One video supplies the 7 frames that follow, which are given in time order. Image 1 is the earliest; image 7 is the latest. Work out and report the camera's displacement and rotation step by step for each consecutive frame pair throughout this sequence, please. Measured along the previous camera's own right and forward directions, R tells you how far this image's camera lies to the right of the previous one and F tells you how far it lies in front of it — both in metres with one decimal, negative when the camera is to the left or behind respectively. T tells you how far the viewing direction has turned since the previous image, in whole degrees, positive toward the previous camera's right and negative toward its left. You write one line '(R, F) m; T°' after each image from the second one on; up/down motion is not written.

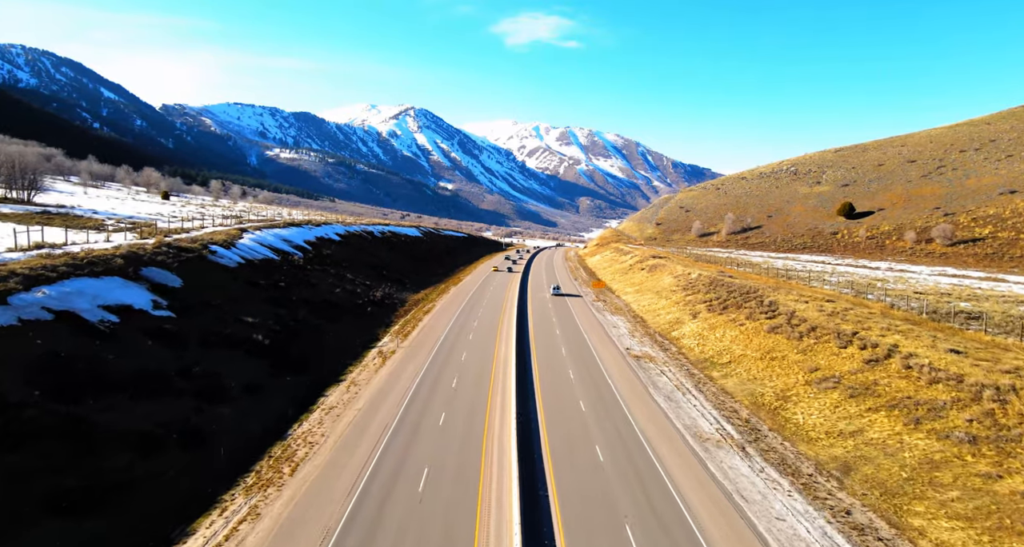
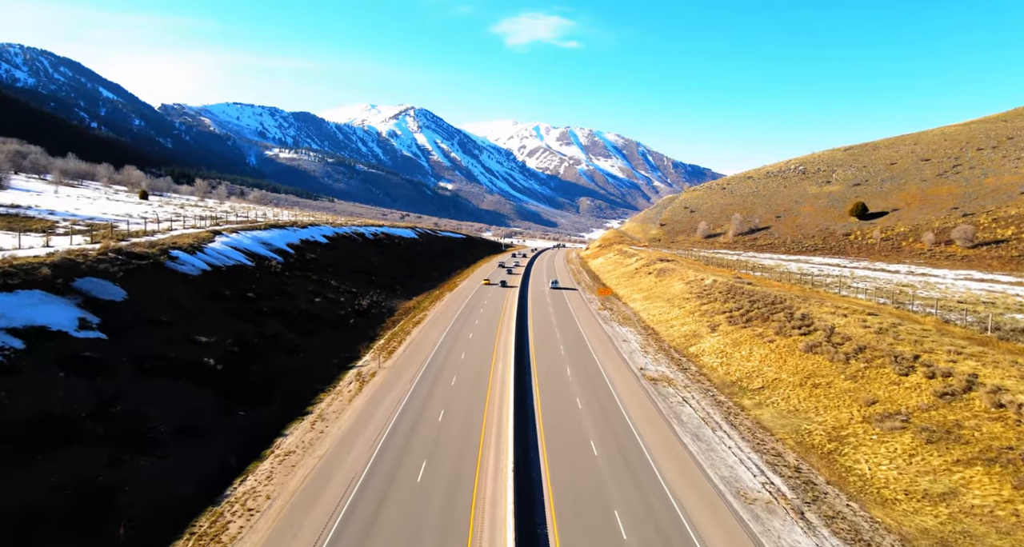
(+0.1, +6.0) m; 0°
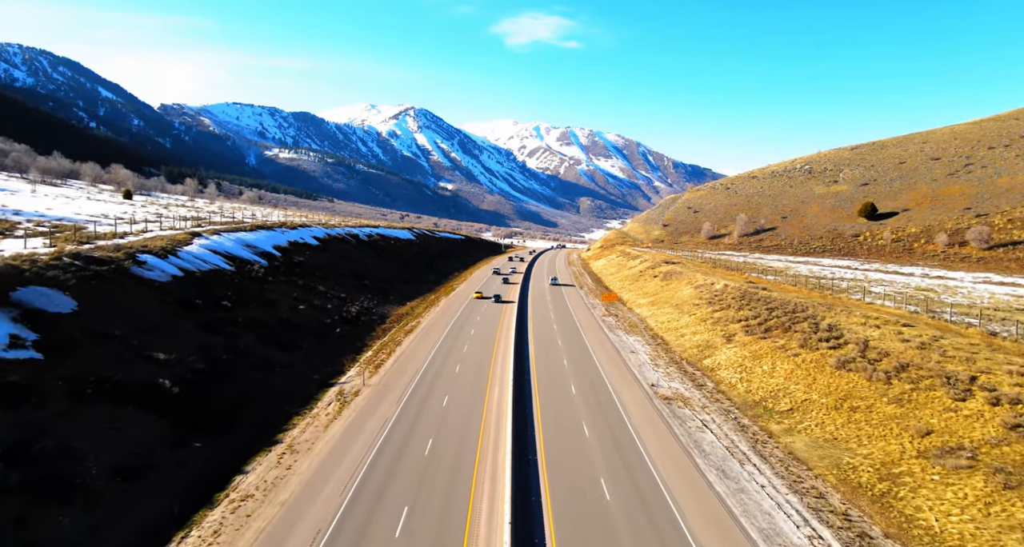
(+0.1, +4.0) m; 0°
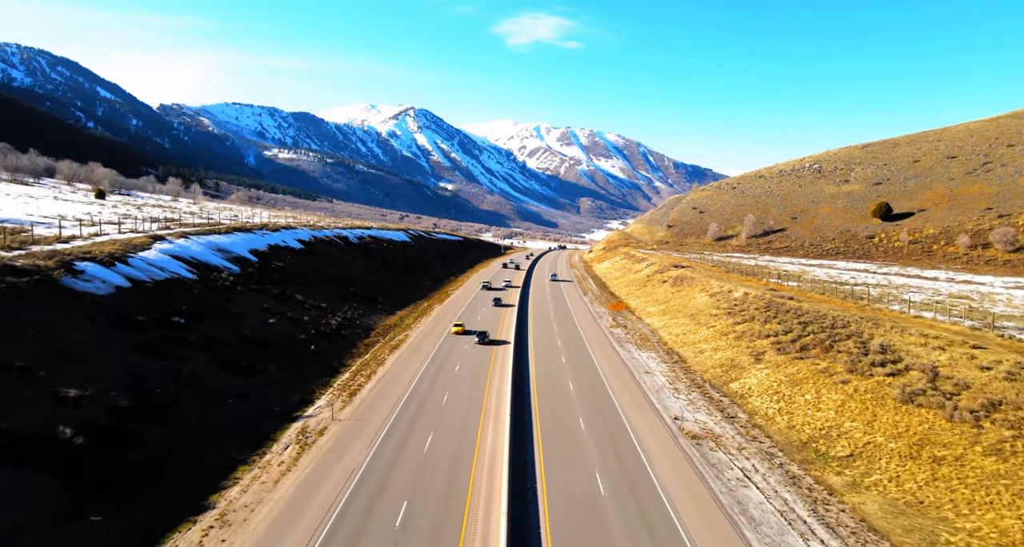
(+0.2, +6.1) m; 0°
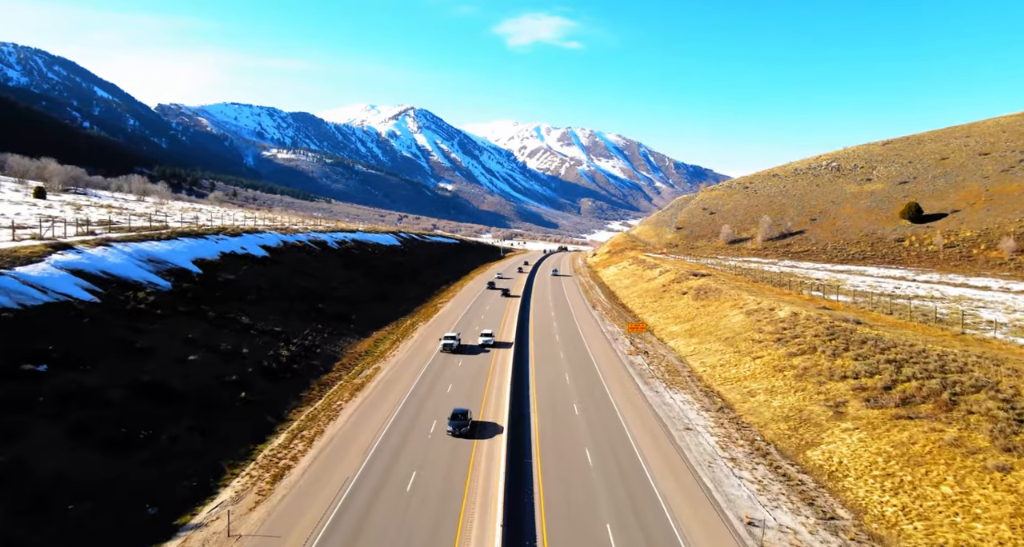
(+0.2, +11.1) m; 0°
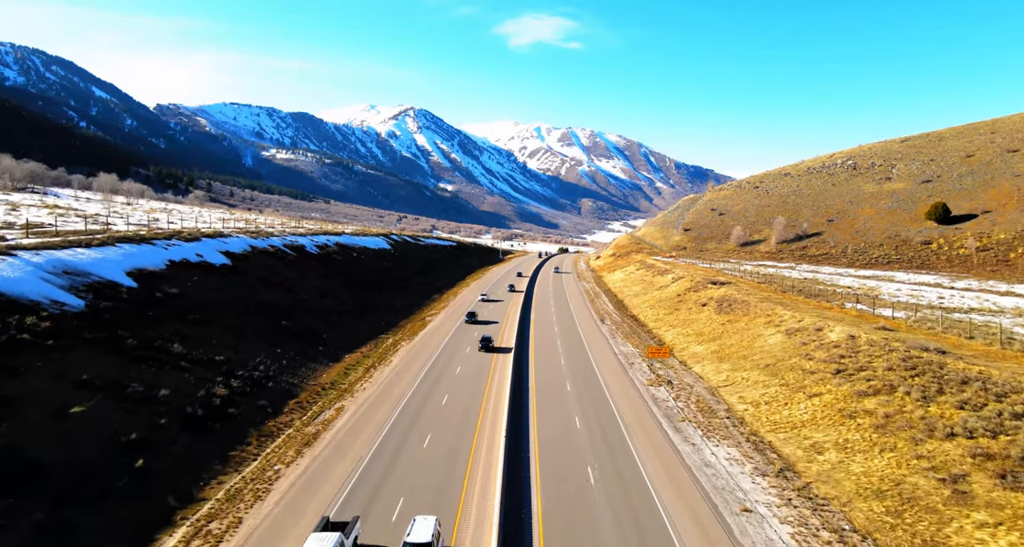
(+0.2, +8.9) m; 0°
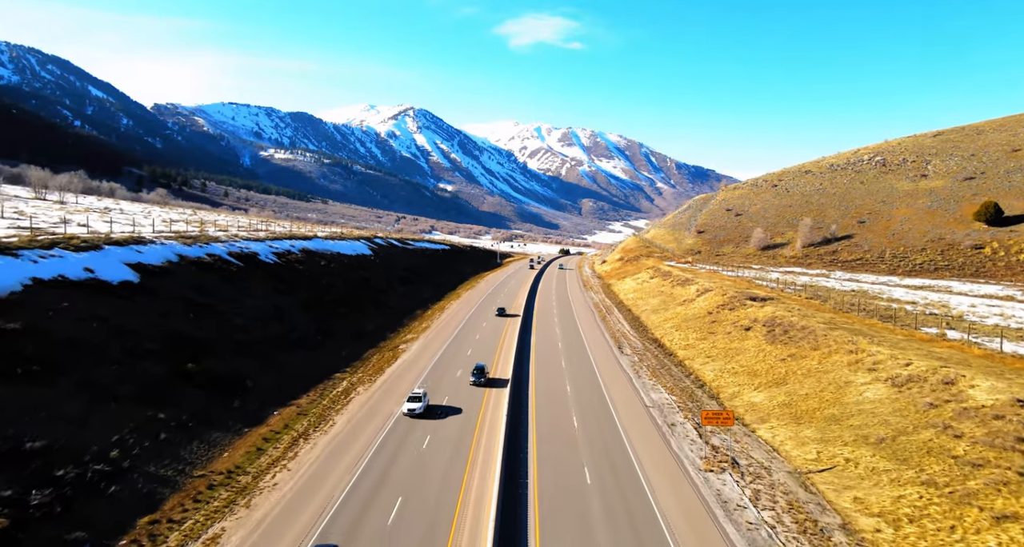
(+0.4, +14.3) m; 0°
